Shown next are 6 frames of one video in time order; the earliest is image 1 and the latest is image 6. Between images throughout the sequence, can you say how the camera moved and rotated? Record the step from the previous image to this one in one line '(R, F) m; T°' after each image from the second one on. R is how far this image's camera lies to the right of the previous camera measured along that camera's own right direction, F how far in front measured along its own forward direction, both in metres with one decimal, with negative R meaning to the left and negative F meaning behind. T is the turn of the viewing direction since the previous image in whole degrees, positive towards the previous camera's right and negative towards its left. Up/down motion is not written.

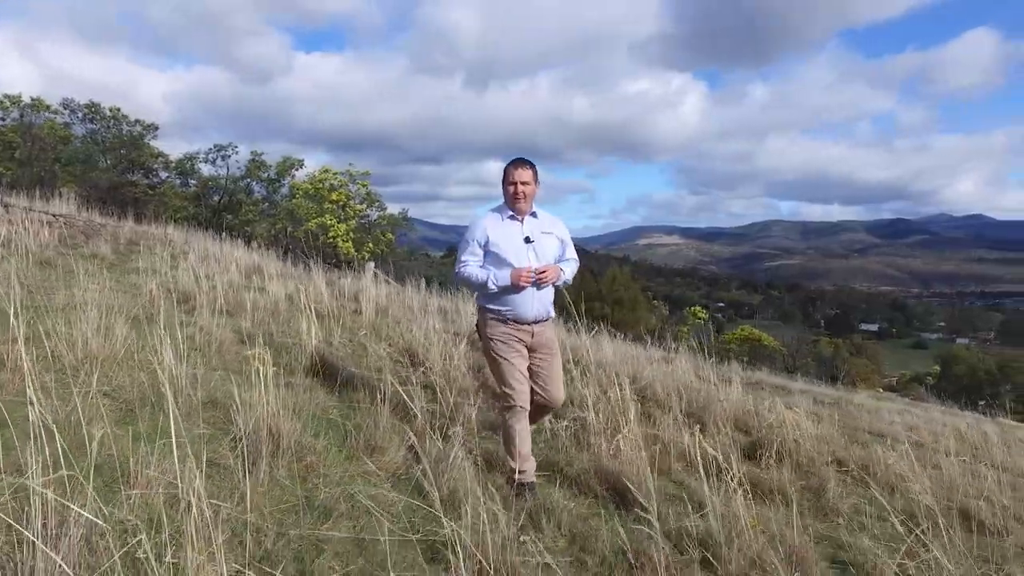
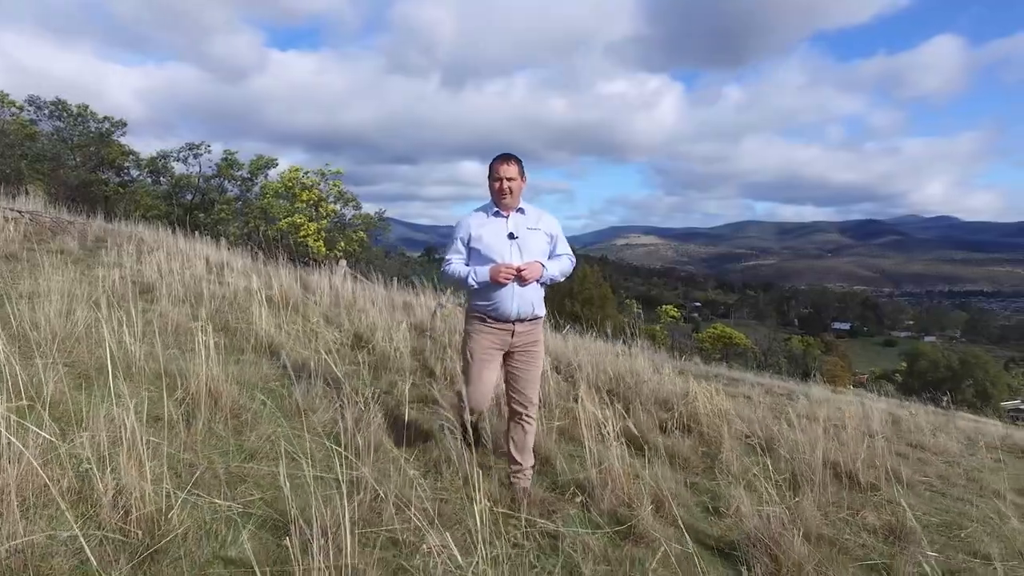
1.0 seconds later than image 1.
(+0.4, -0.5) m; +2°
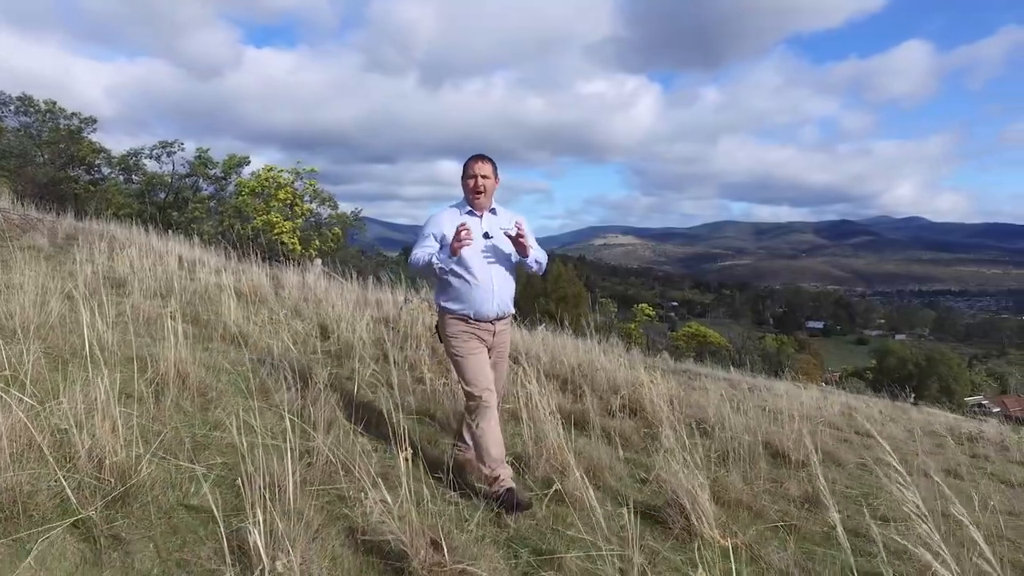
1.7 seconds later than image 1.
(+0.2, -0.3) m; +2°
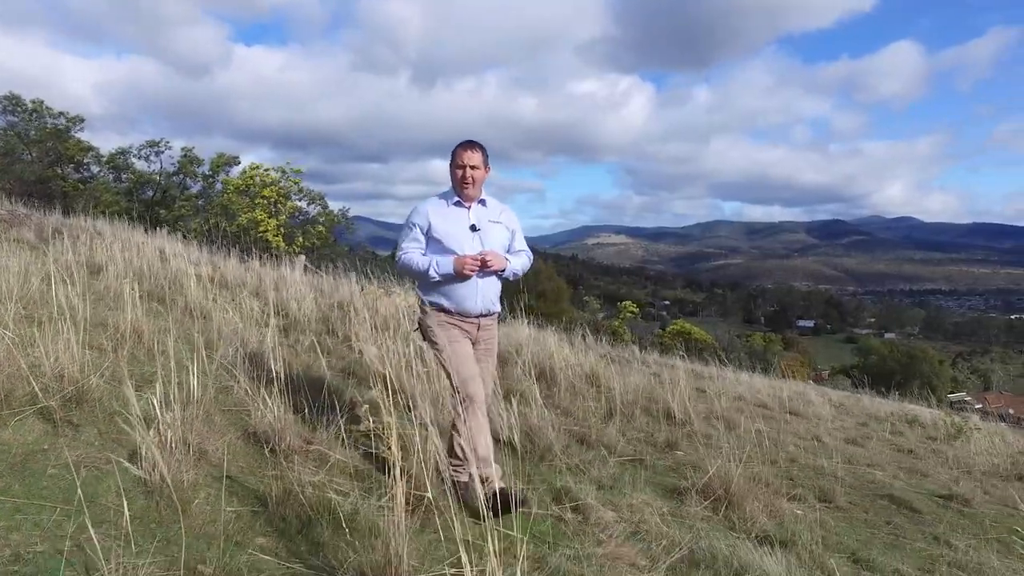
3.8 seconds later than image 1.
(+0.7, -0.8) m; +1°
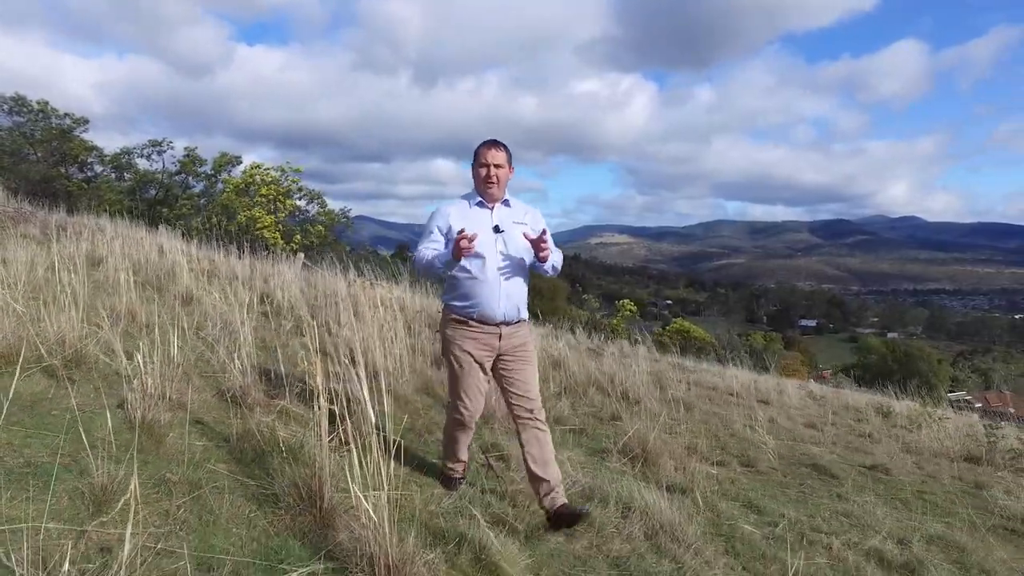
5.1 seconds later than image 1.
(+0.4, -0.5) m; 0°
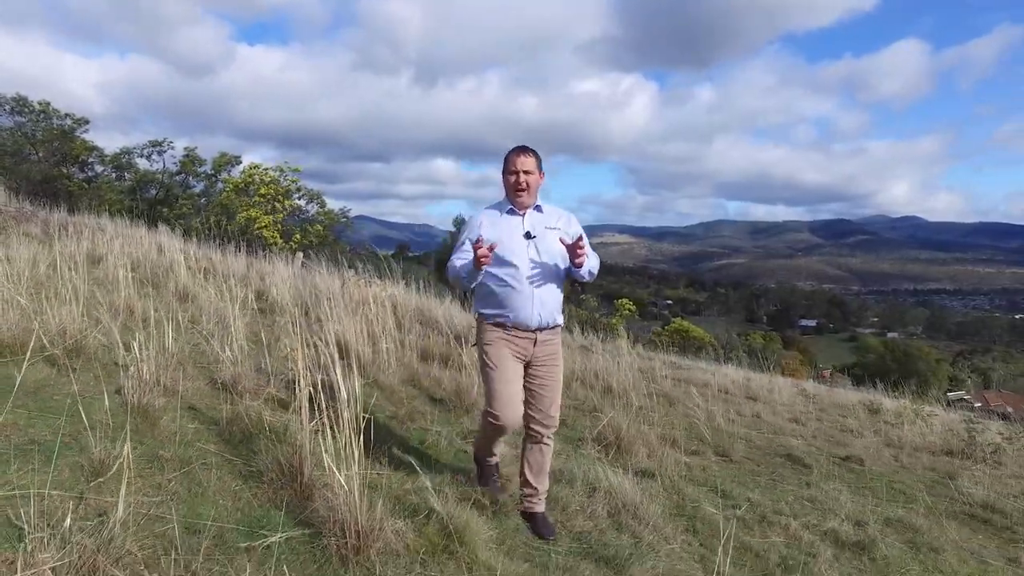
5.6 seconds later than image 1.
(+0.1, -0.2) m; 0°
